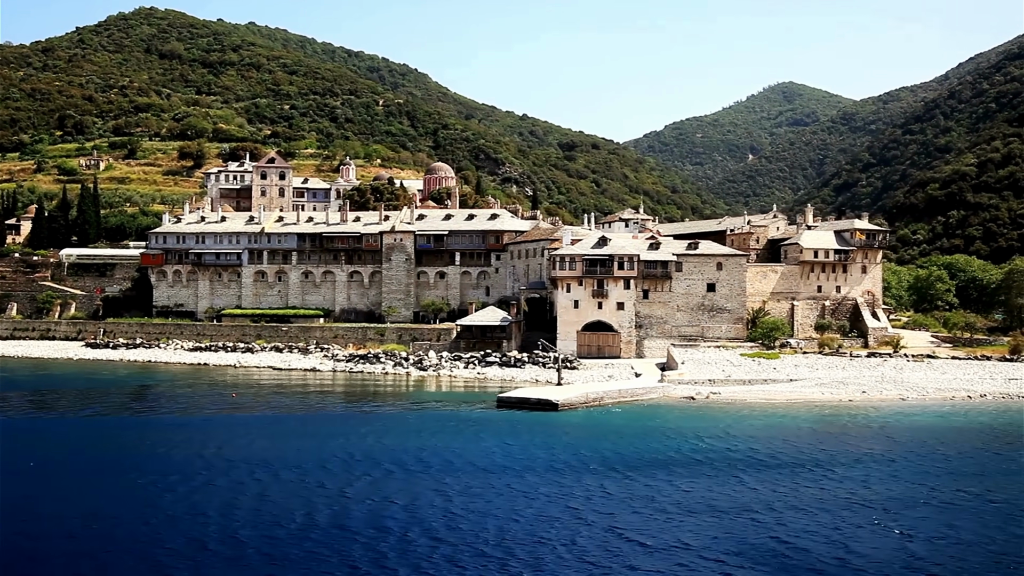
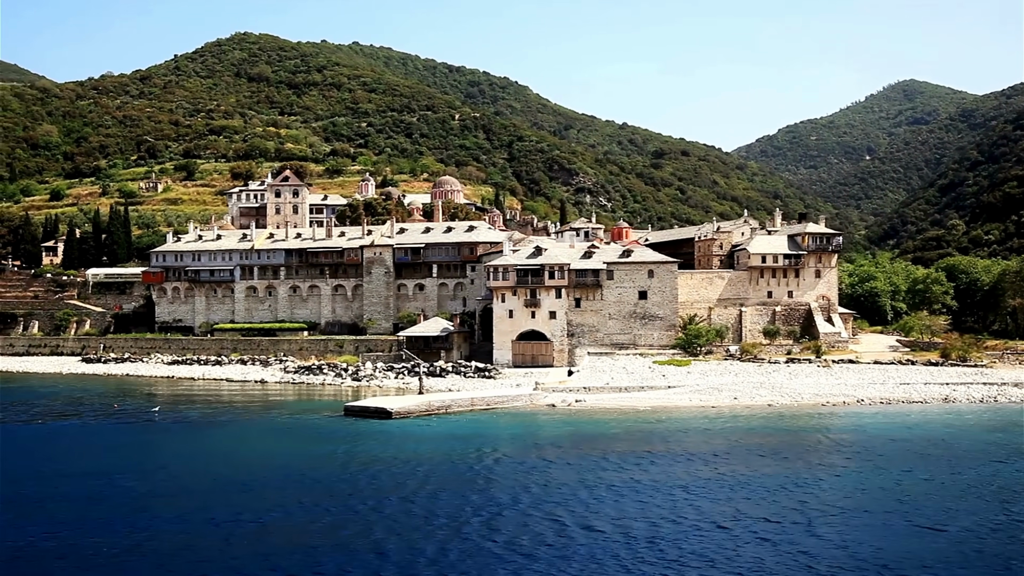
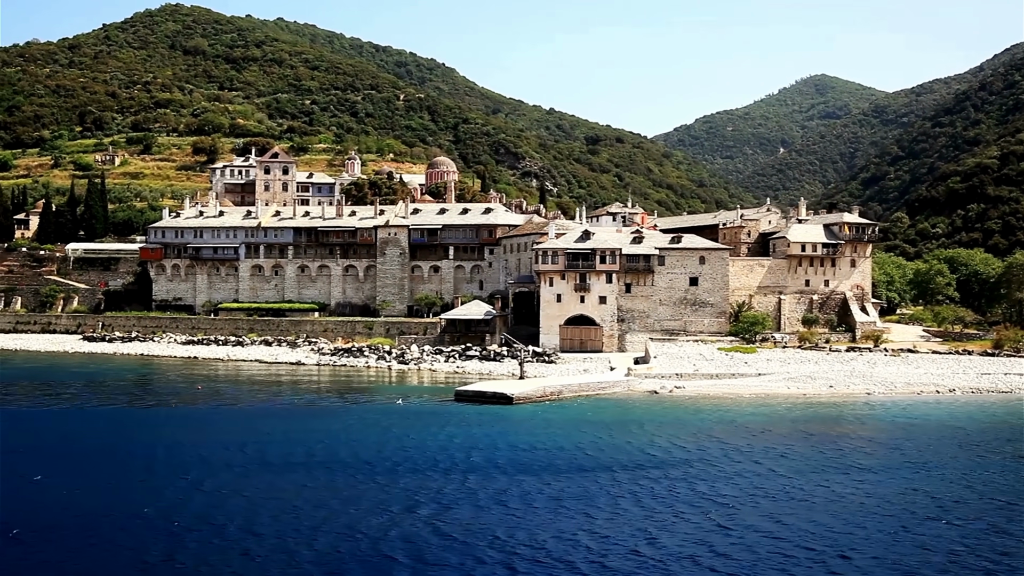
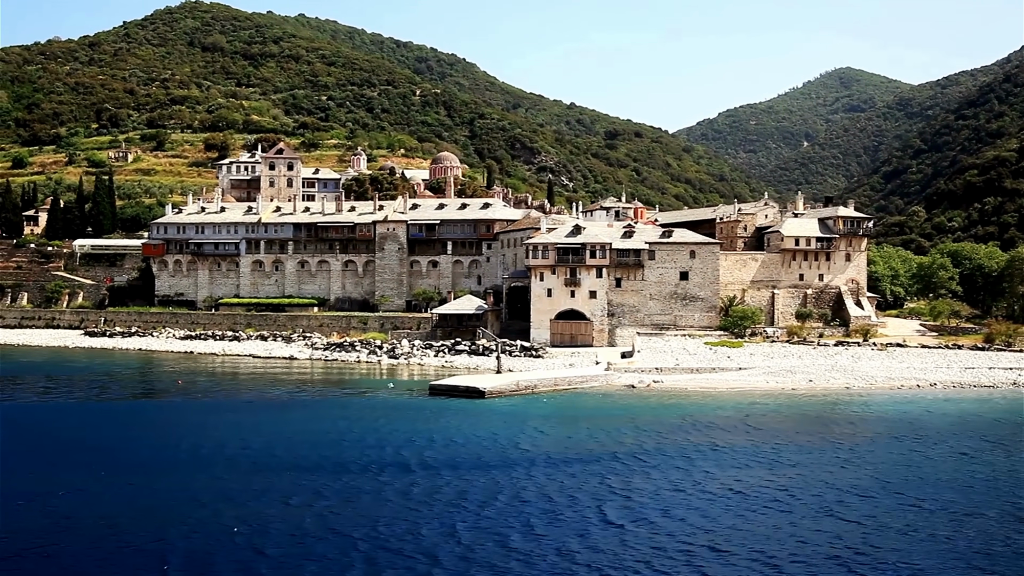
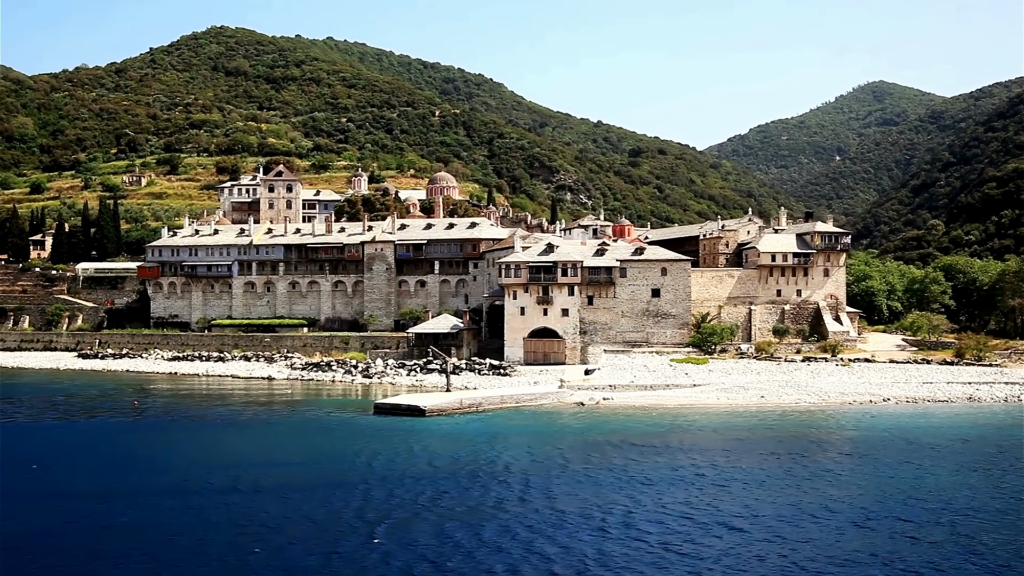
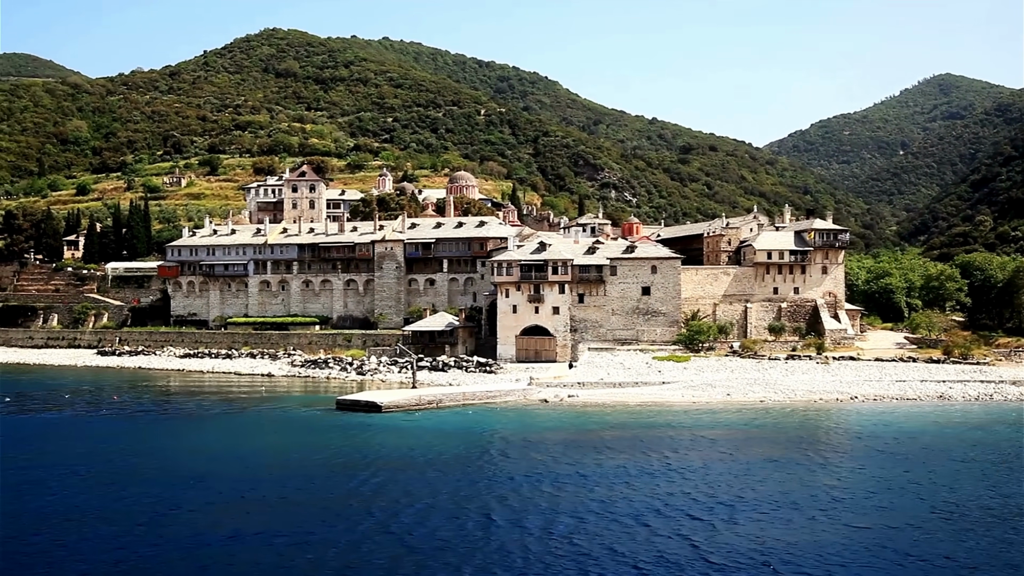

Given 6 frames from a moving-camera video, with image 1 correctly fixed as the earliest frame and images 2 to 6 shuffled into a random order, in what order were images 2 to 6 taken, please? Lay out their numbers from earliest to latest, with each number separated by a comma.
3, 4, 5, 2, 6
